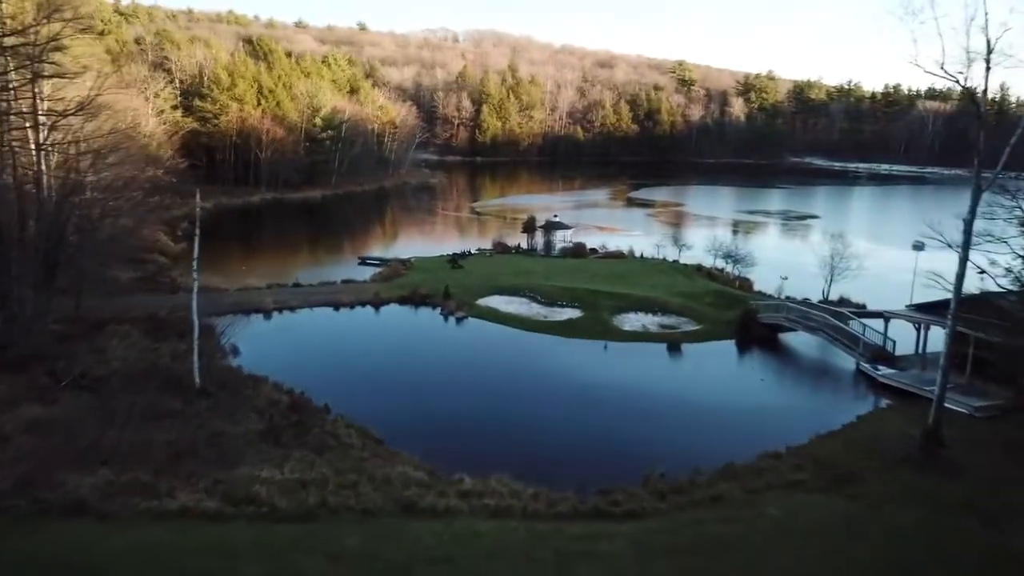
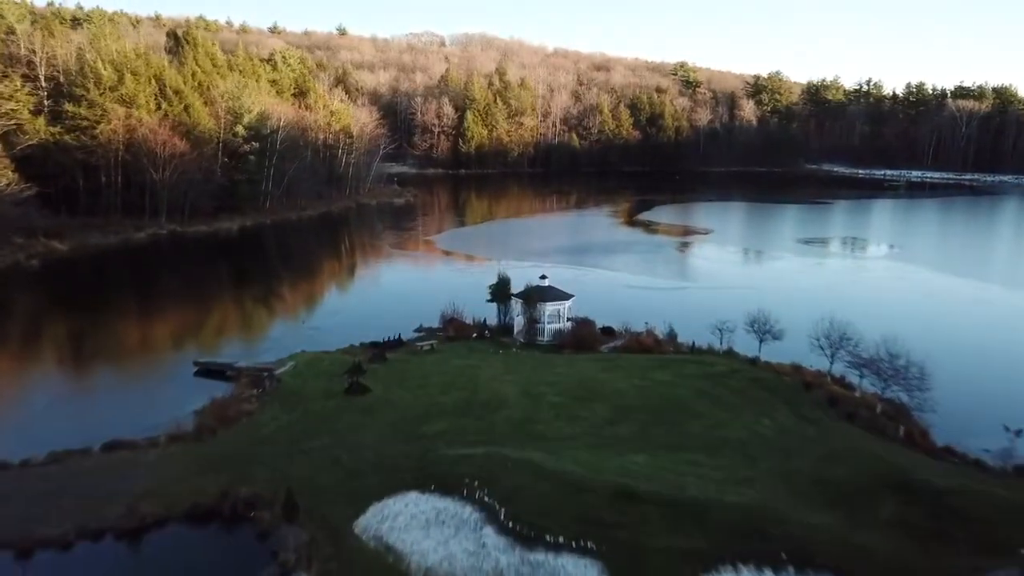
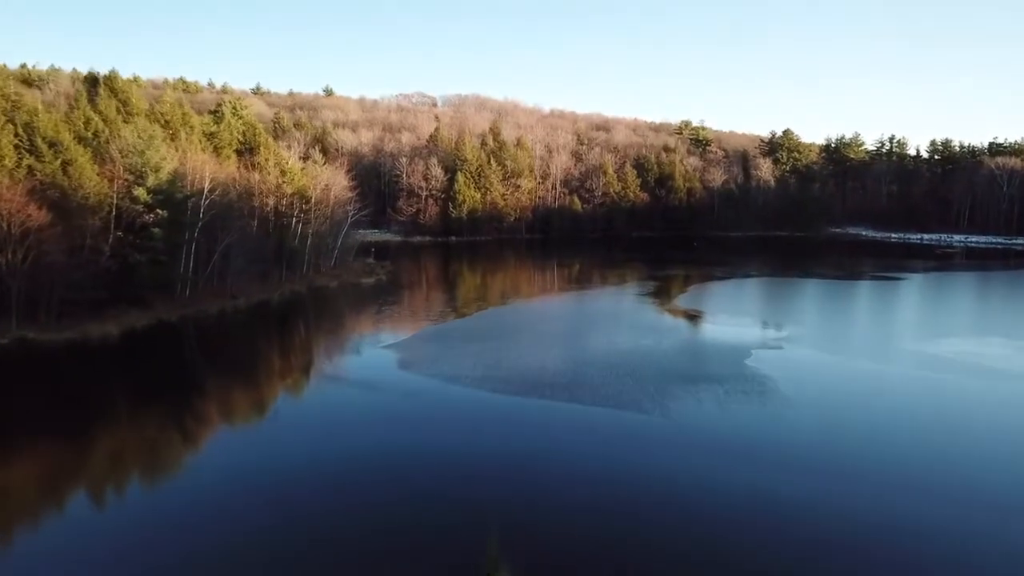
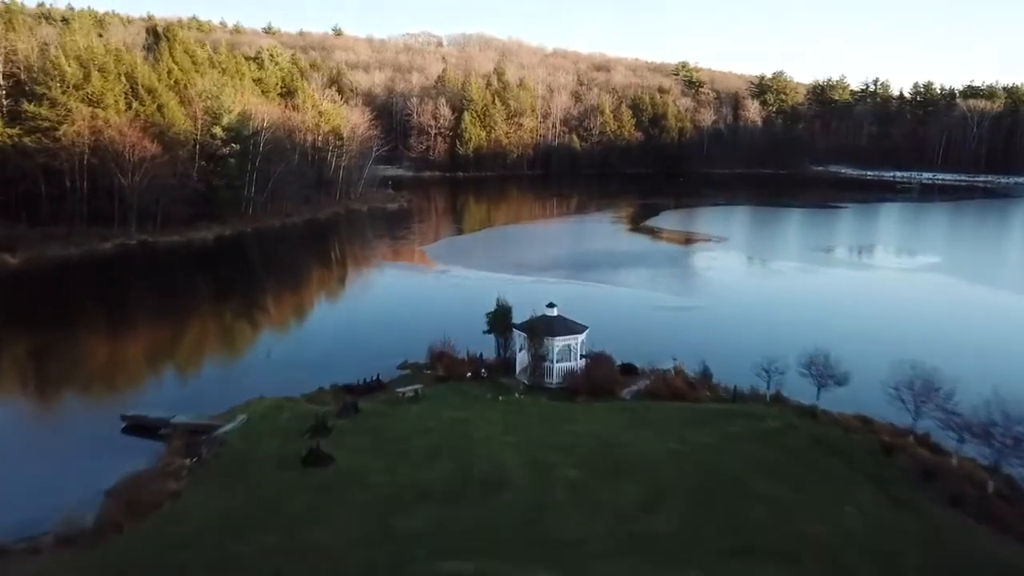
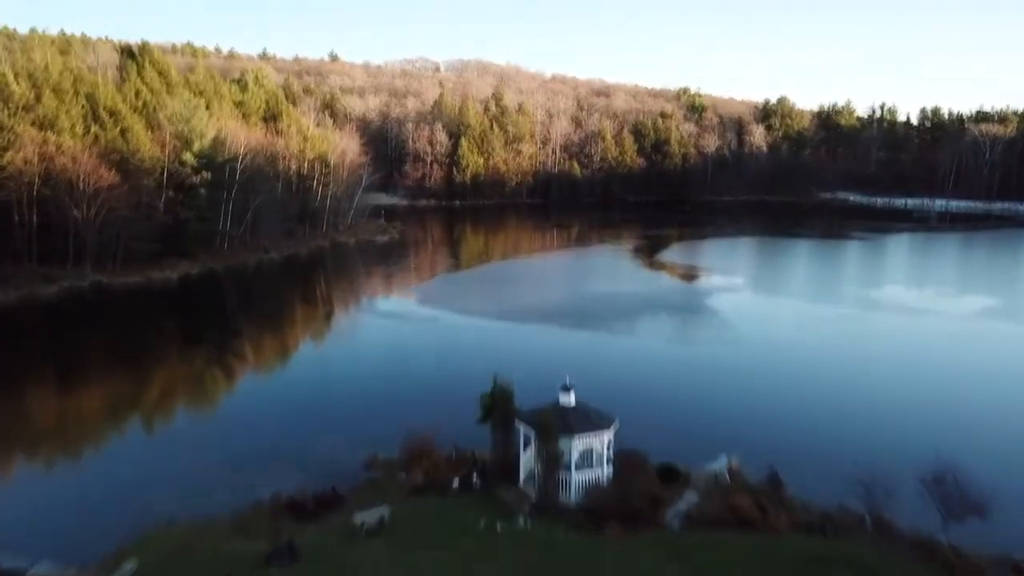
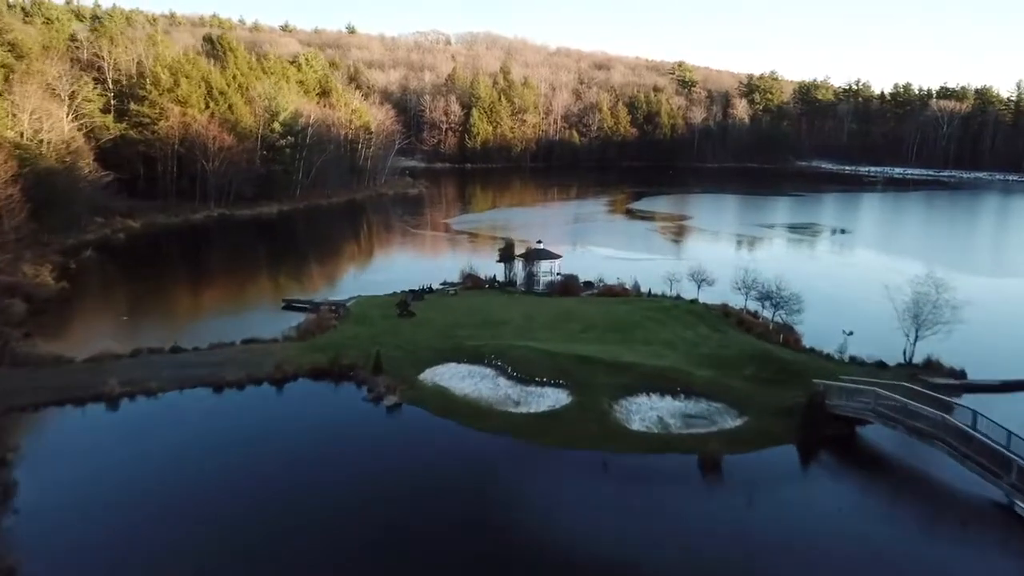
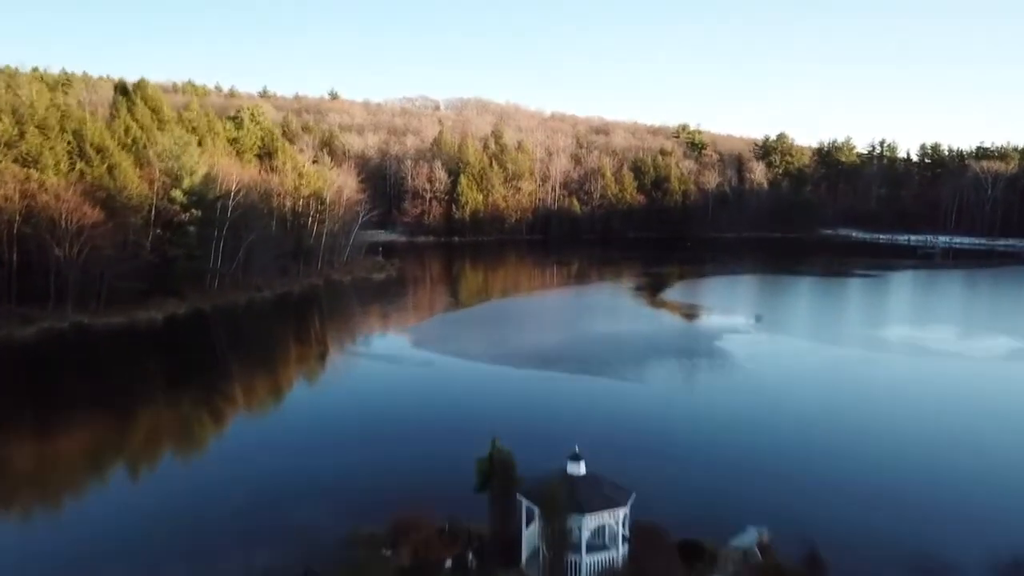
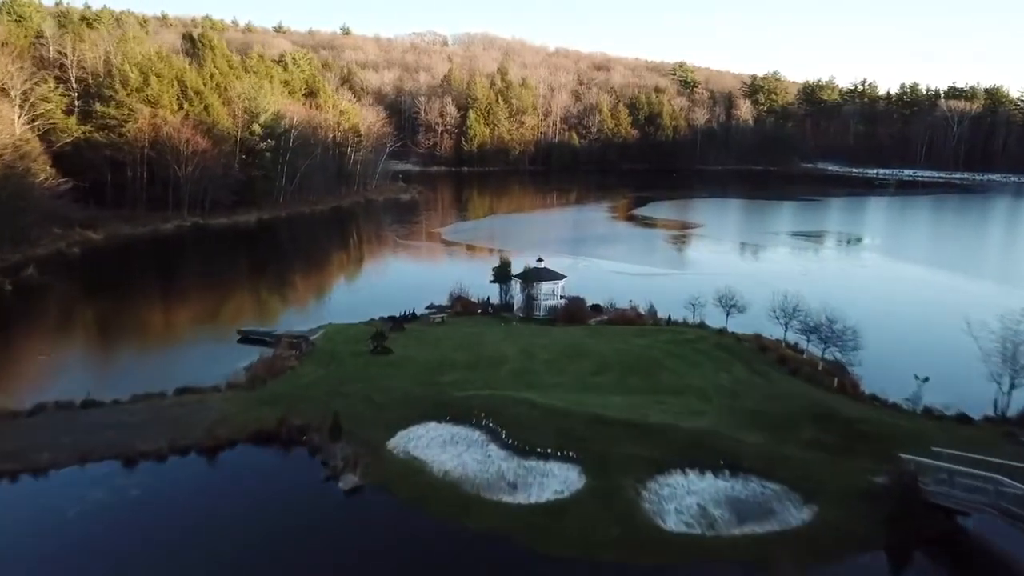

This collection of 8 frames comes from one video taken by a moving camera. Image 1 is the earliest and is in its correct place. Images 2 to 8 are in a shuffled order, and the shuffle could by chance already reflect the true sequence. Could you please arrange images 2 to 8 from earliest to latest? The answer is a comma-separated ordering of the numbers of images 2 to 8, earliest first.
6, 8, 2, 4, 5, 7, 3
